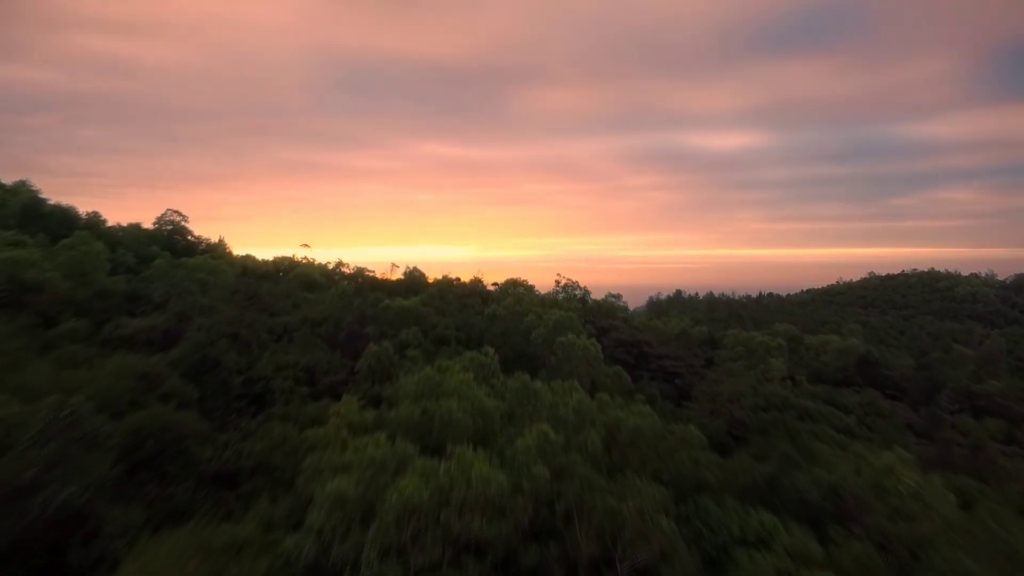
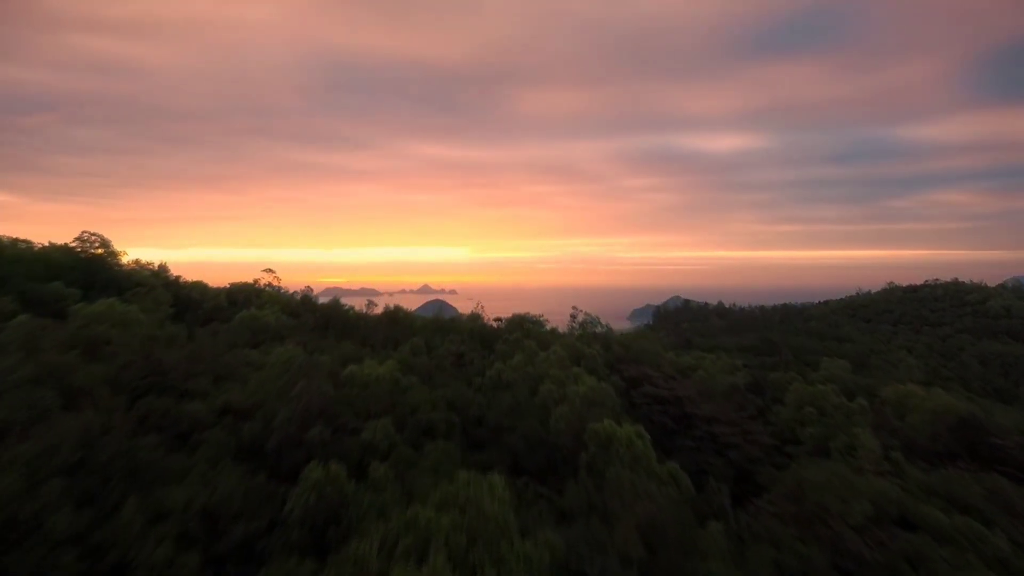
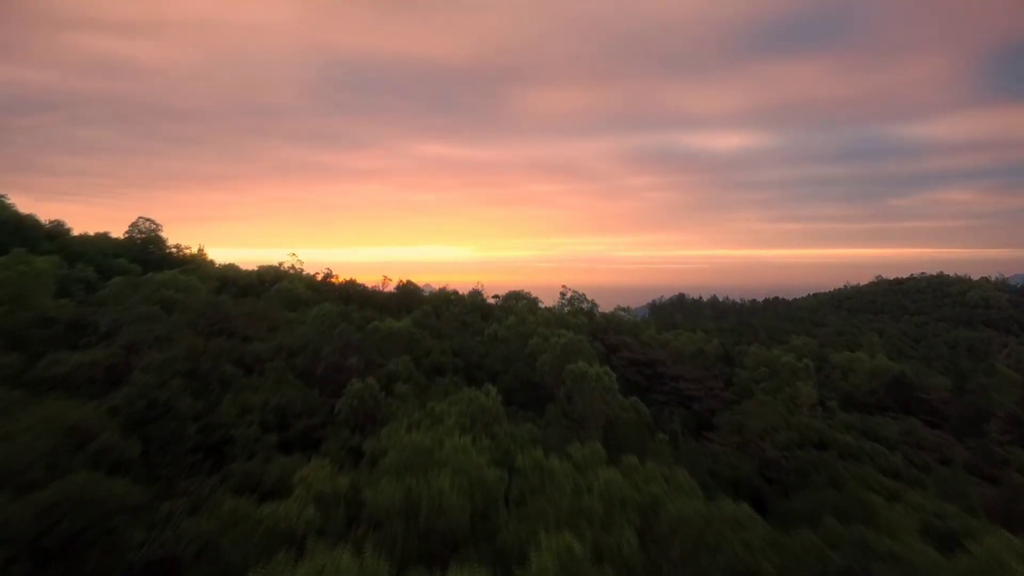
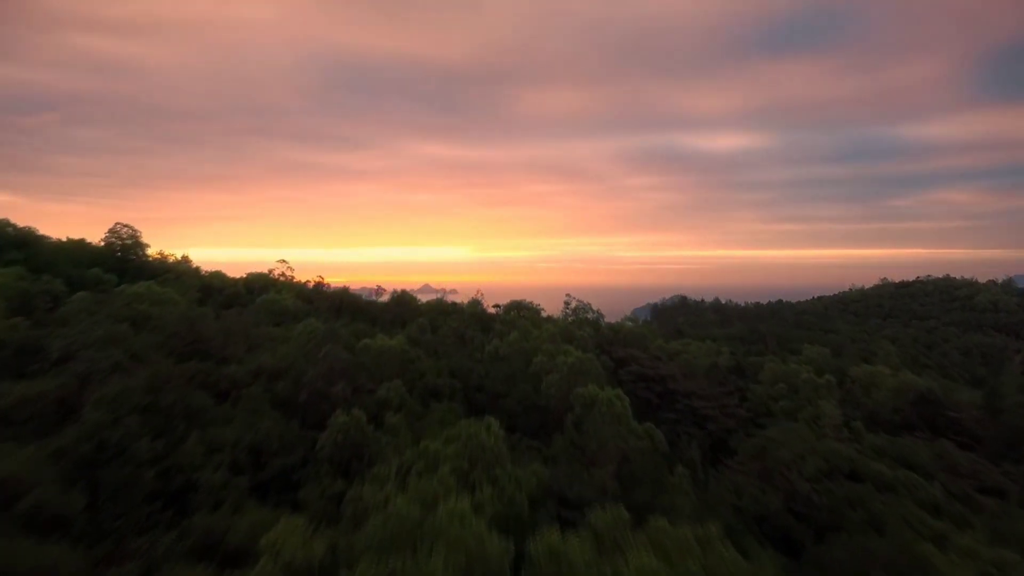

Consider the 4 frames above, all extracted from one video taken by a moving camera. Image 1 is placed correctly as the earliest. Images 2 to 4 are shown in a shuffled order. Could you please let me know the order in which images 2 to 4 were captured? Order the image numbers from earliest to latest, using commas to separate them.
3, 4, 2
